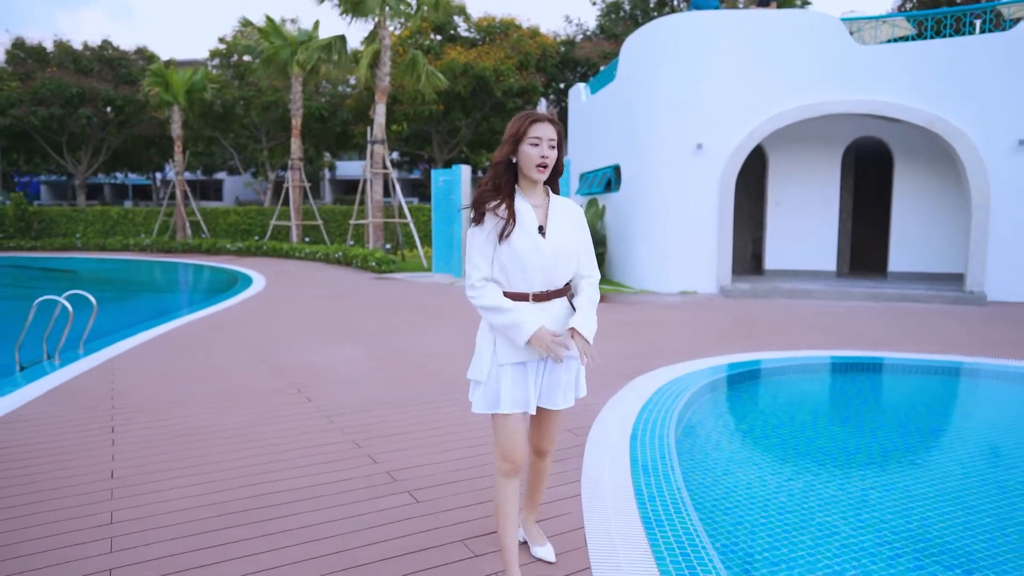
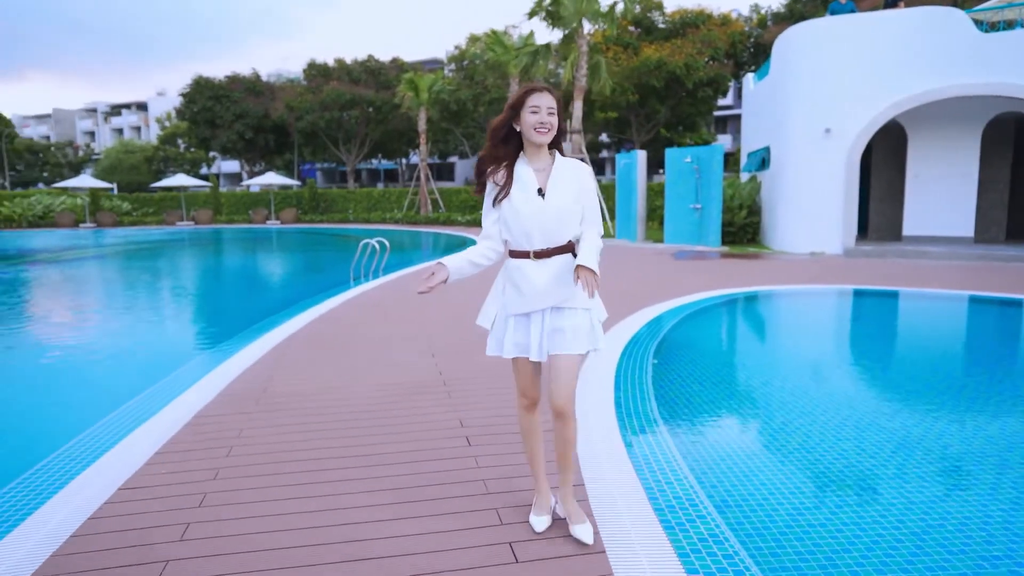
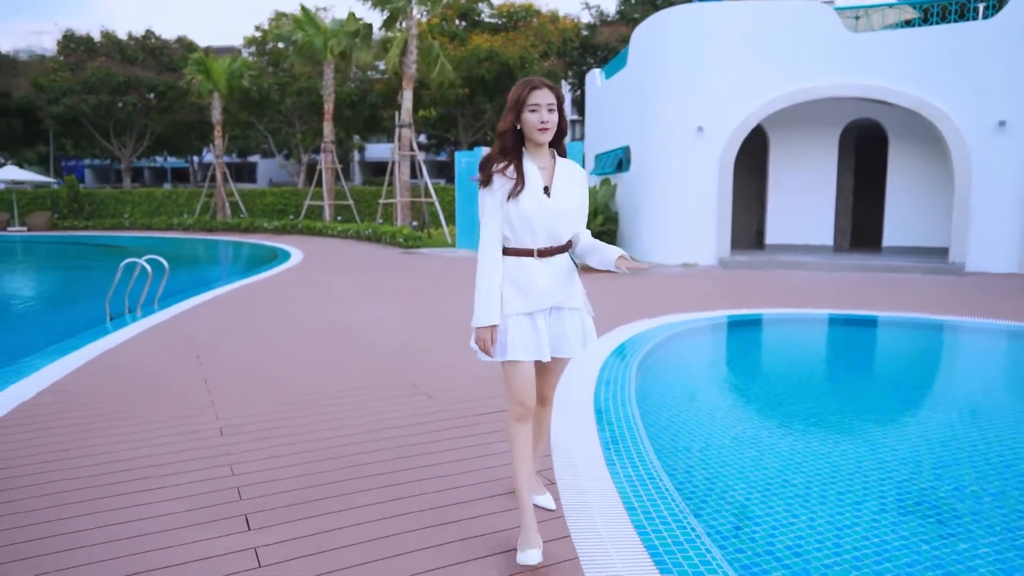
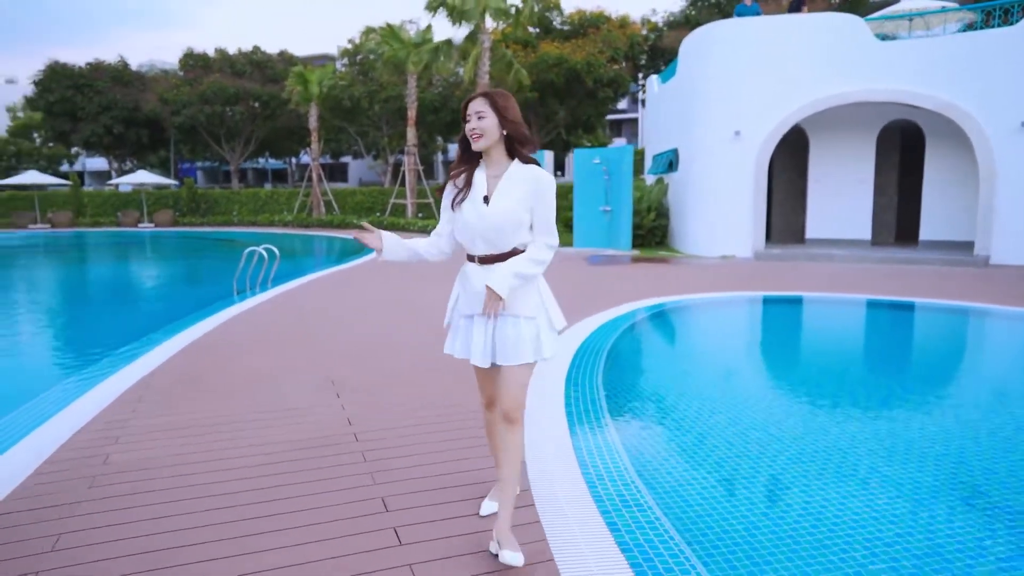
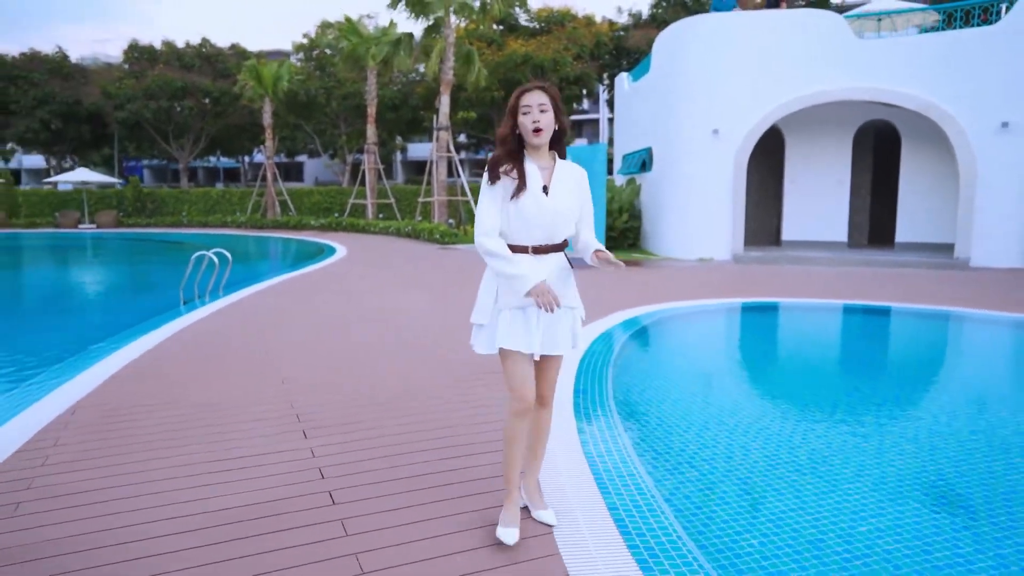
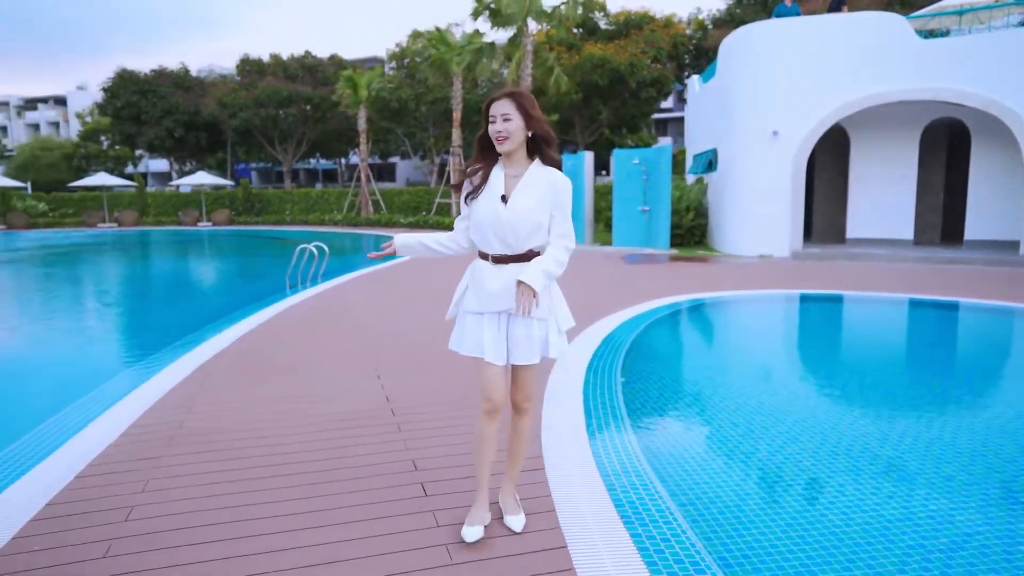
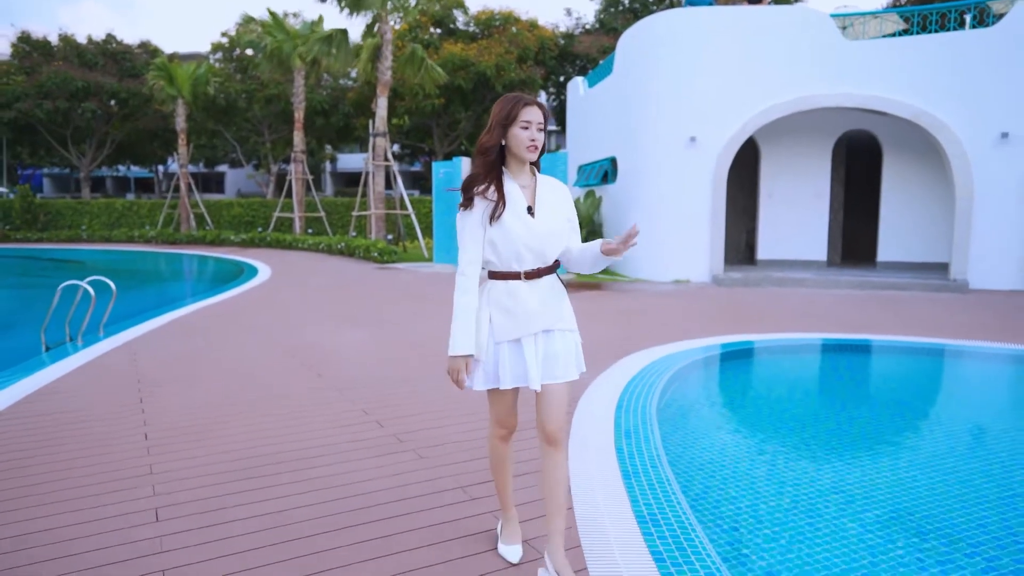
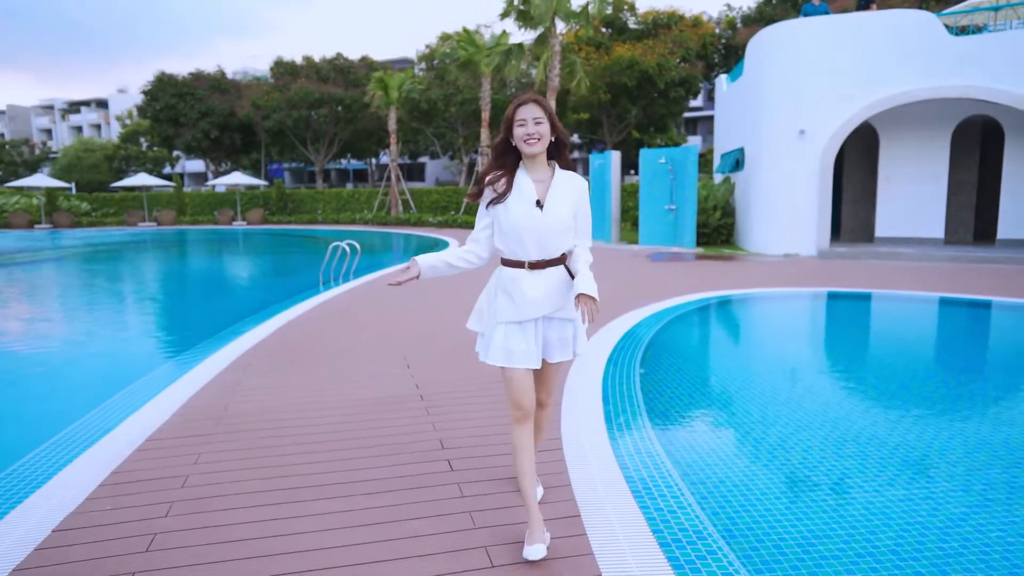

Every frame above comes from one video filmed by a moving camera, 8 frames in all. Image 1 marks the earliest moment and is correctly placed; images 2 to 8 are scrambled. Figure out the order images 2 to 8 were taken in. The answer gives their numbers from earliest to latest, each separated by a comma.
7, 3, 5, 4, 6, 8, 2
